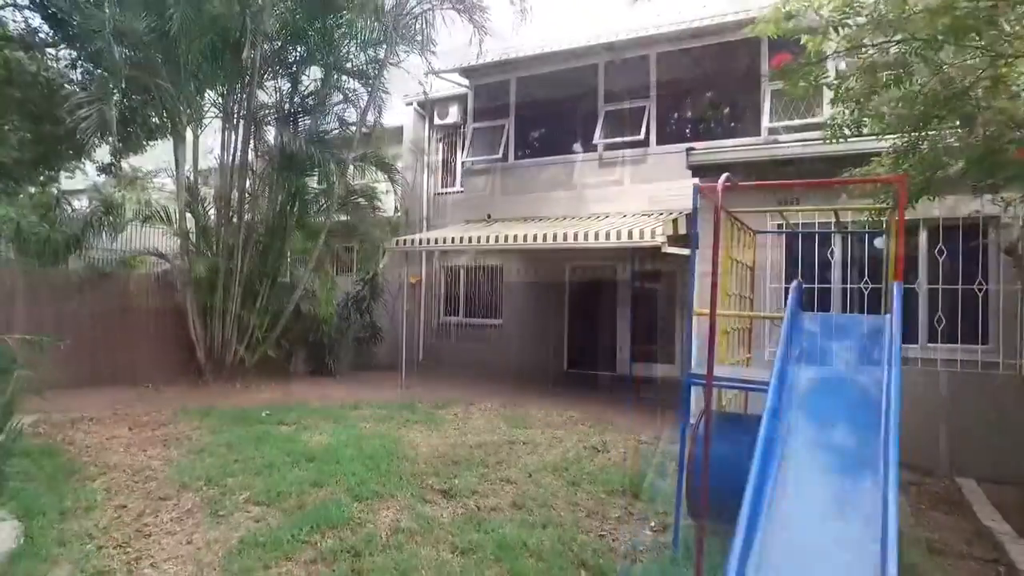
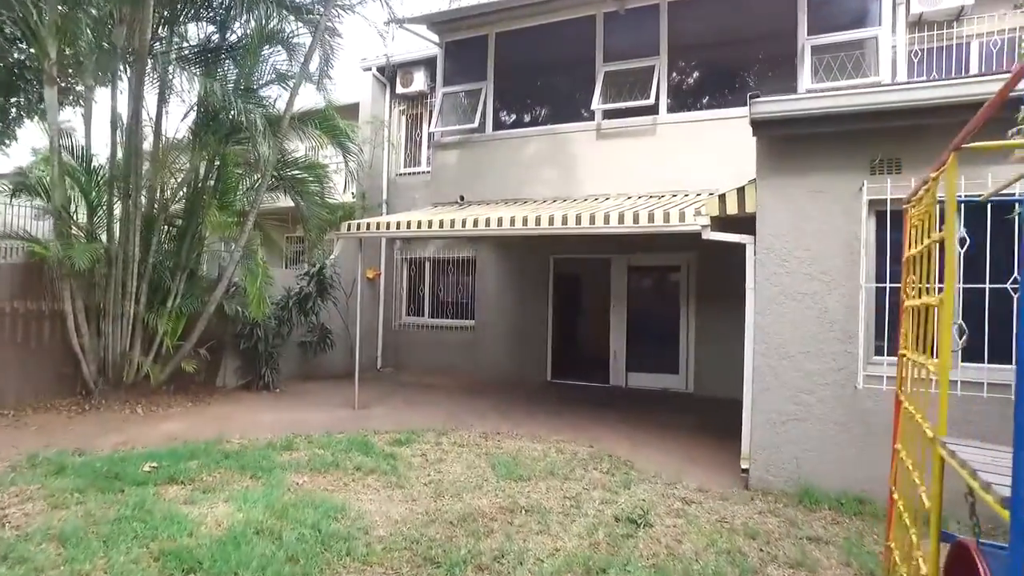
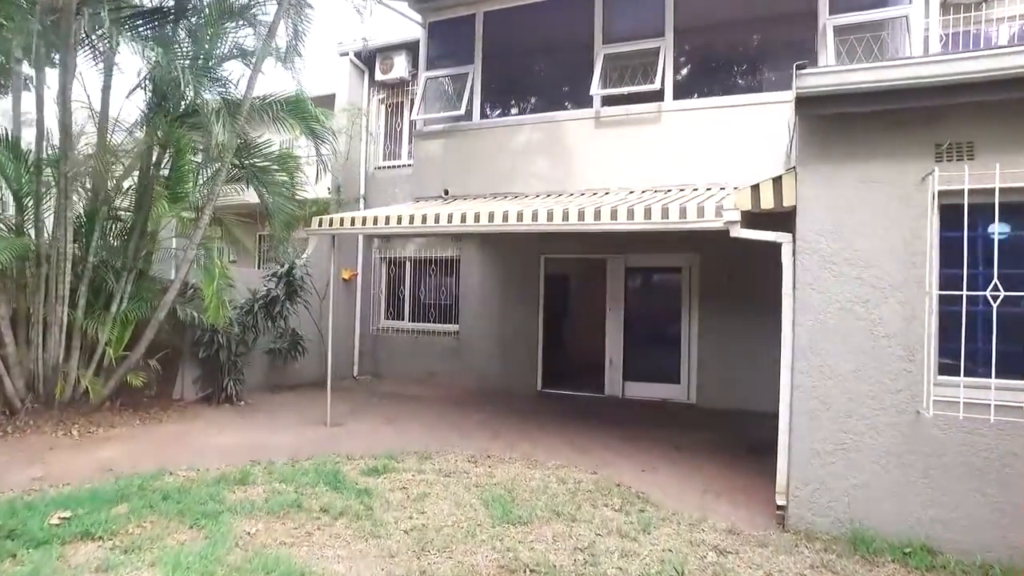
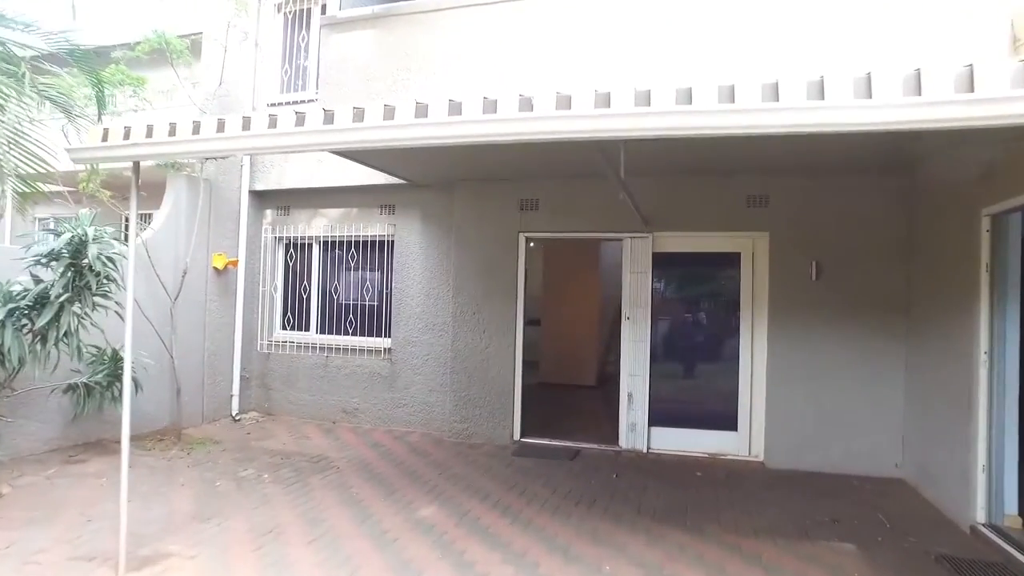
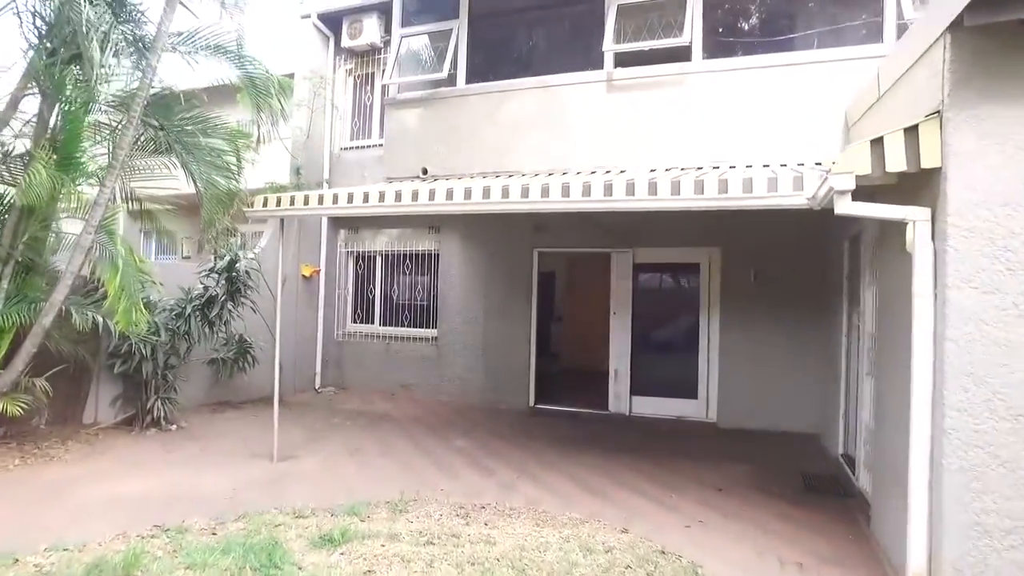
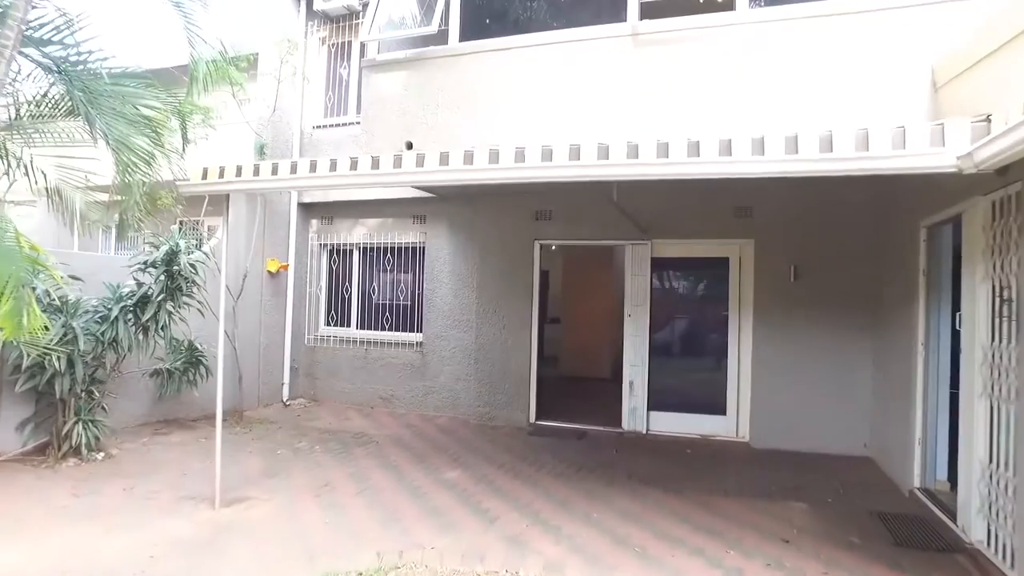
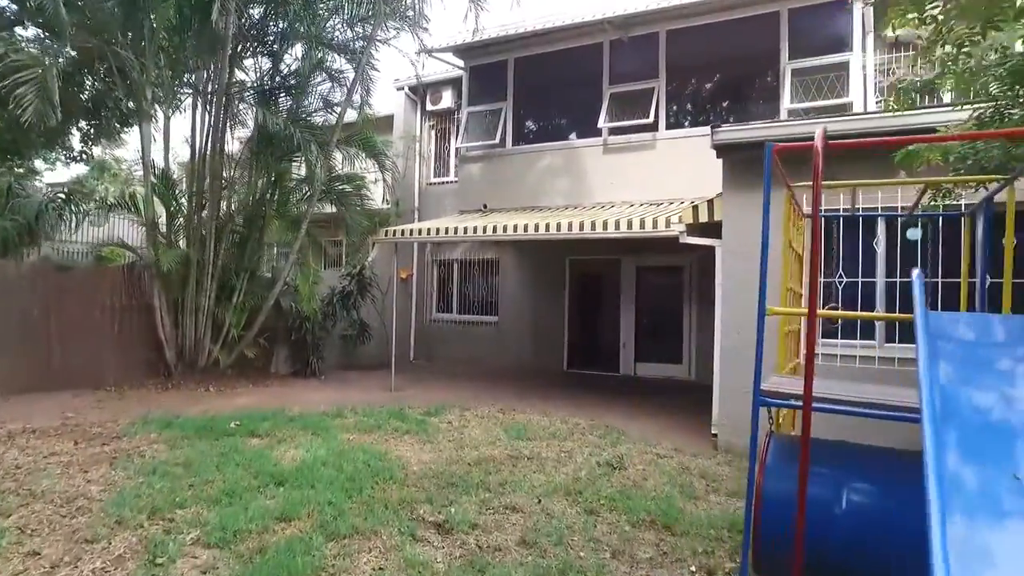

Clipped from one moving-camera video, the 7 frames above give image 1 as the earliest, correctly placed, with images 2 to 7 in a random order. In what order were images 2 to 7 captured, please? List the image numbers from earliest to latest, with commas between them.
7, 2, 3, 5, 6, 4
